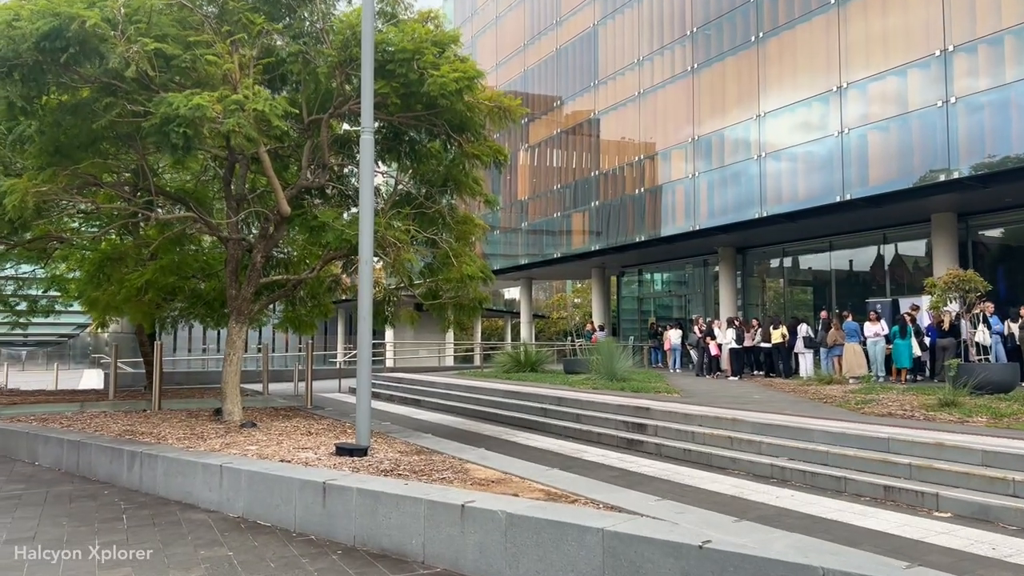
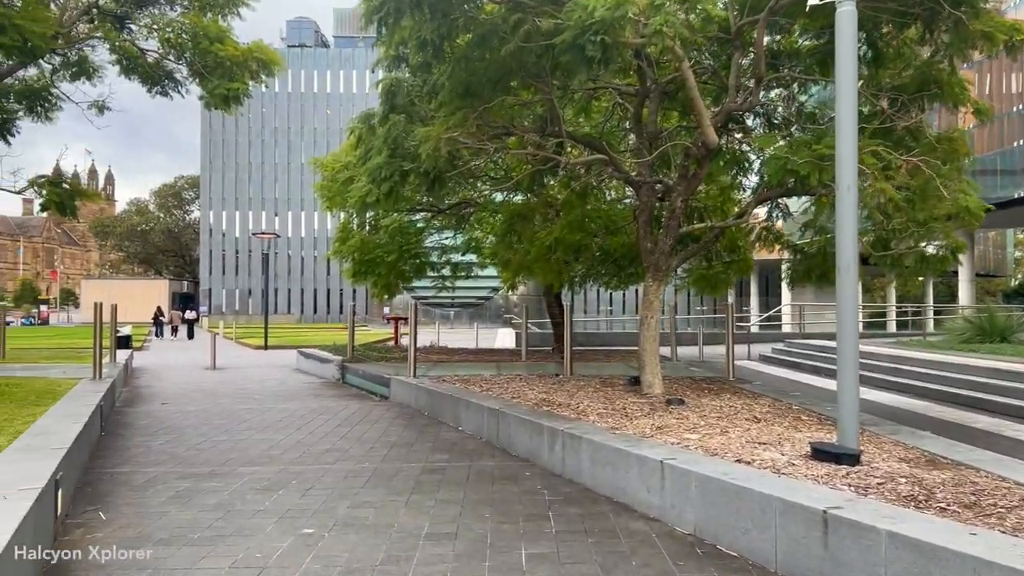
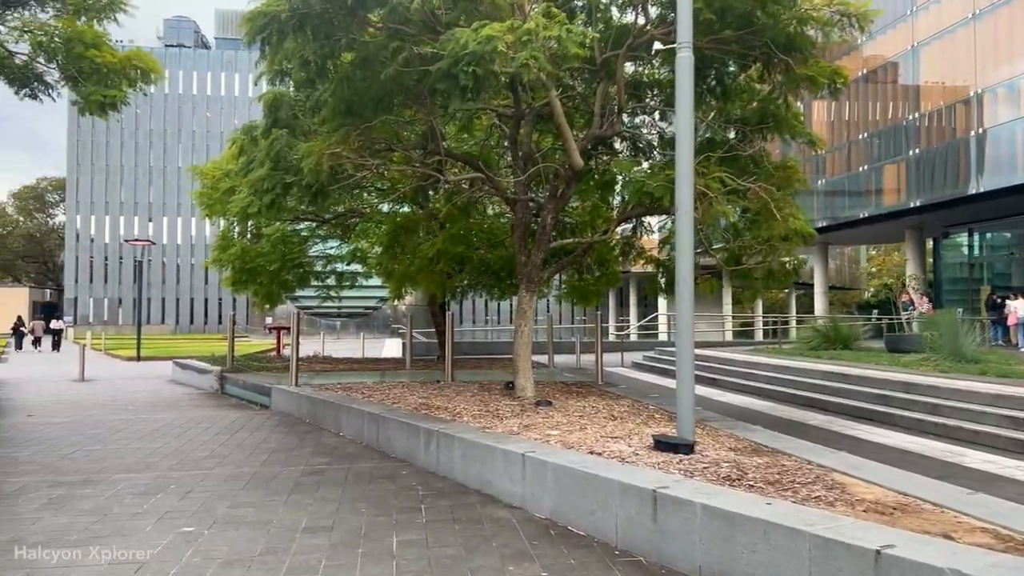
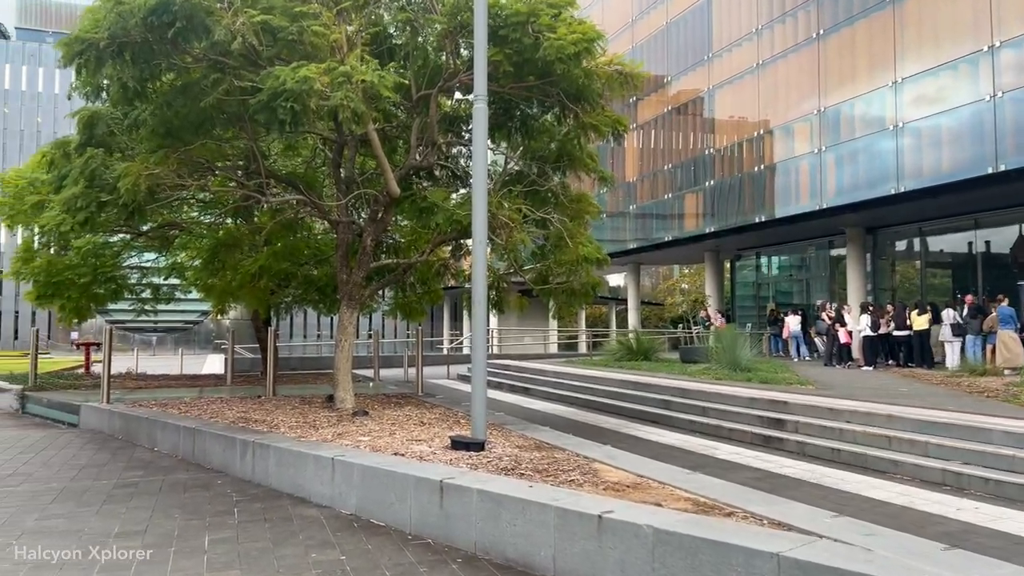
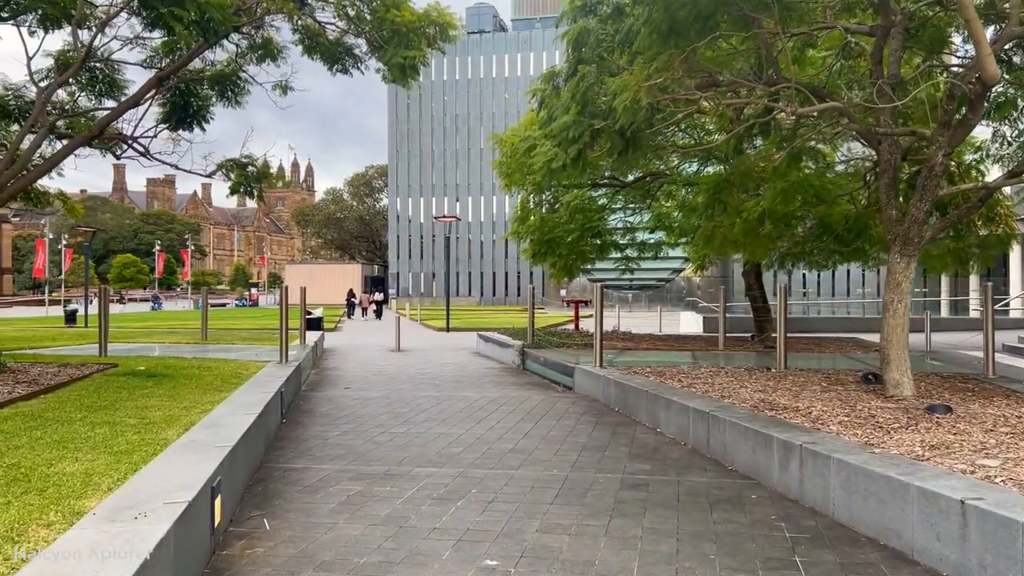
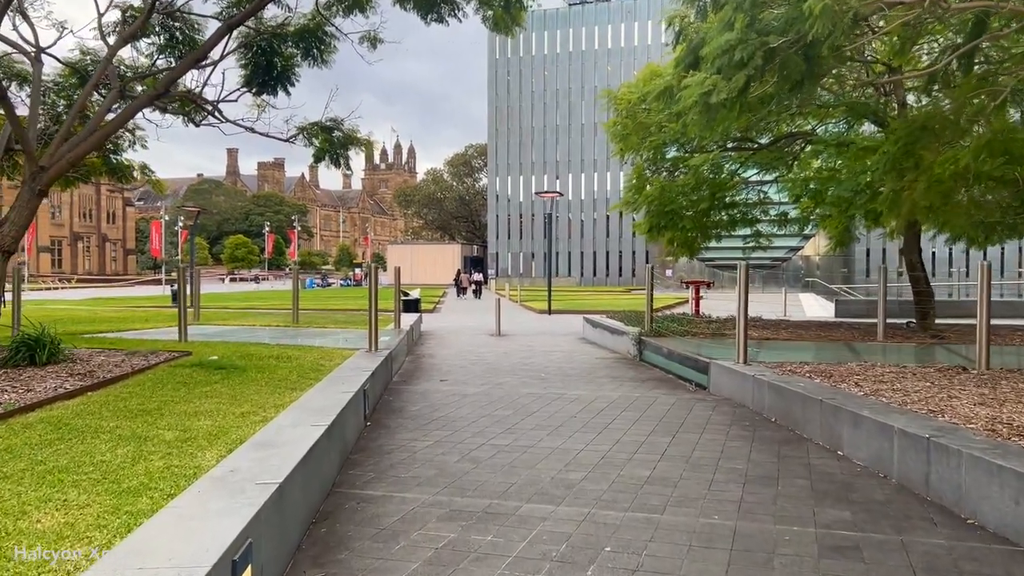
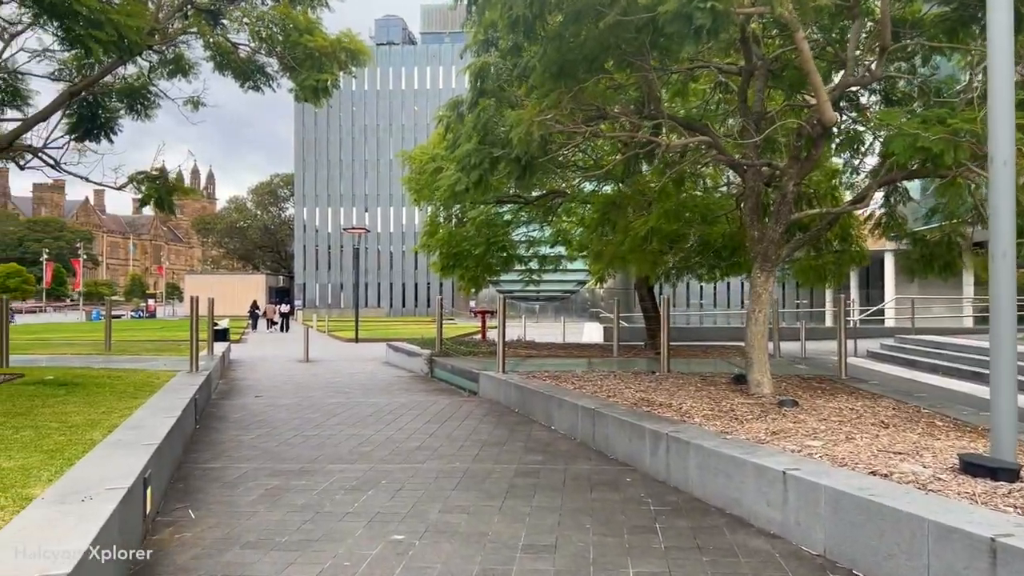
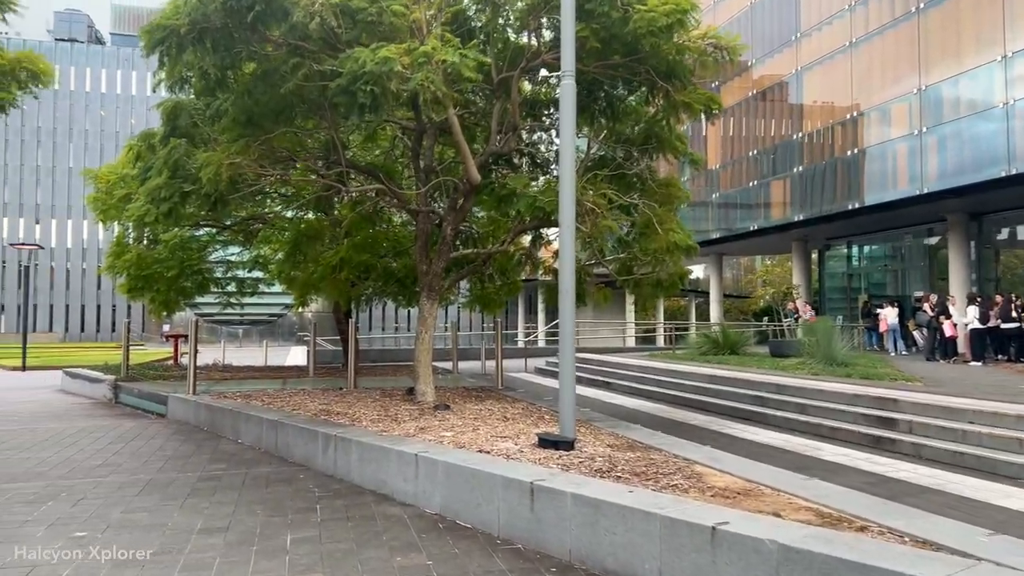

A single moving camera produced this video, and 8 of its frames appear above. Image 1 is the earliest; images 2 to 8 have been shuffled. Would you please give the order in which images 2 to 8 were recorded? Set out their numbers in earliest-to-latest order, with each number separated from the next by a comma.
4, 8, 3, 2, 7, 5, 6
